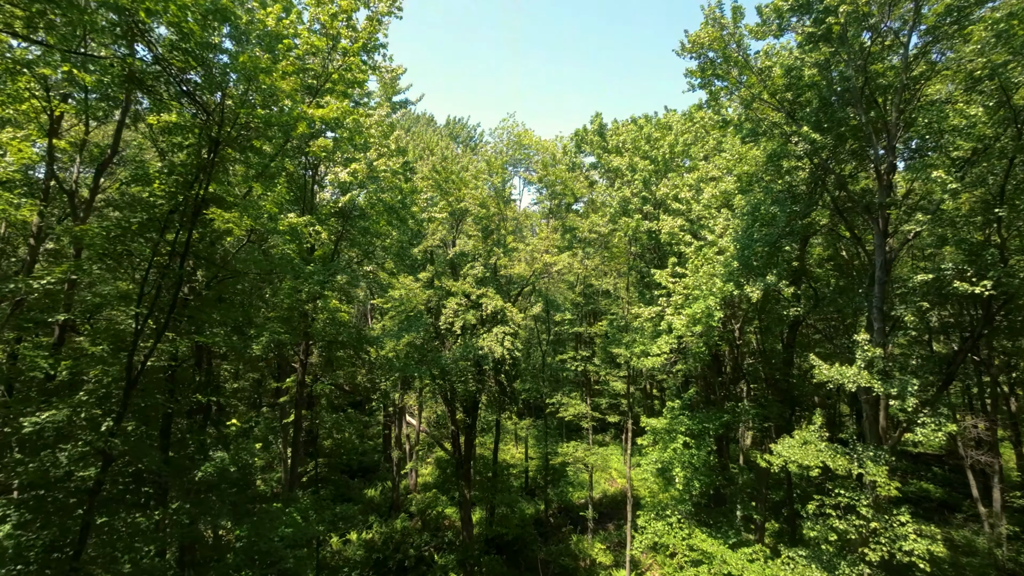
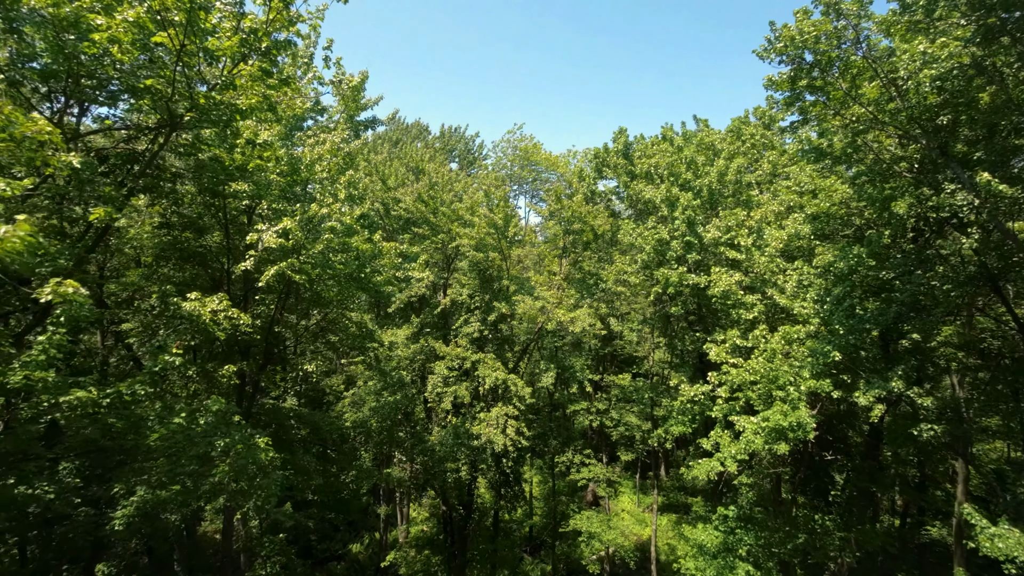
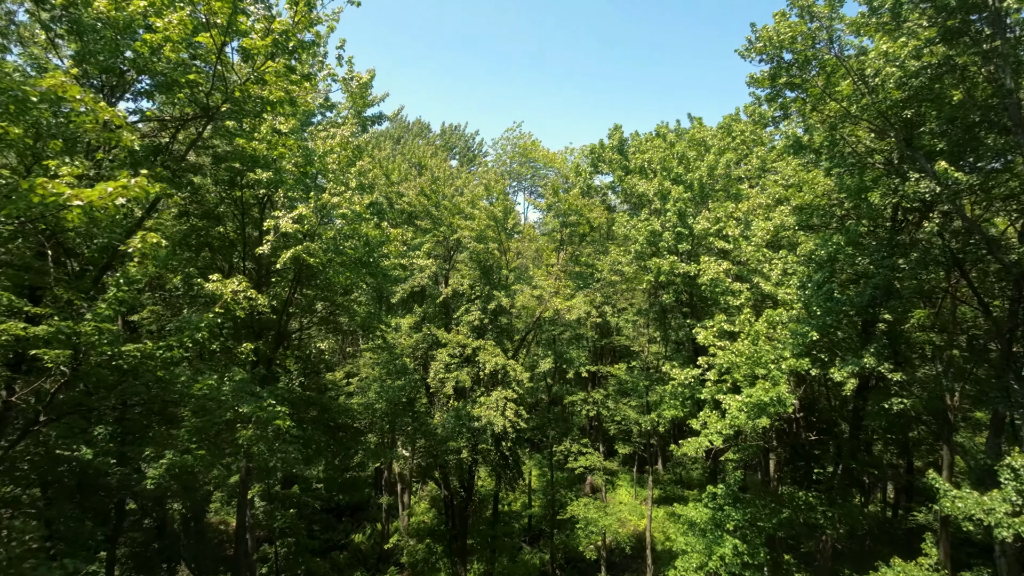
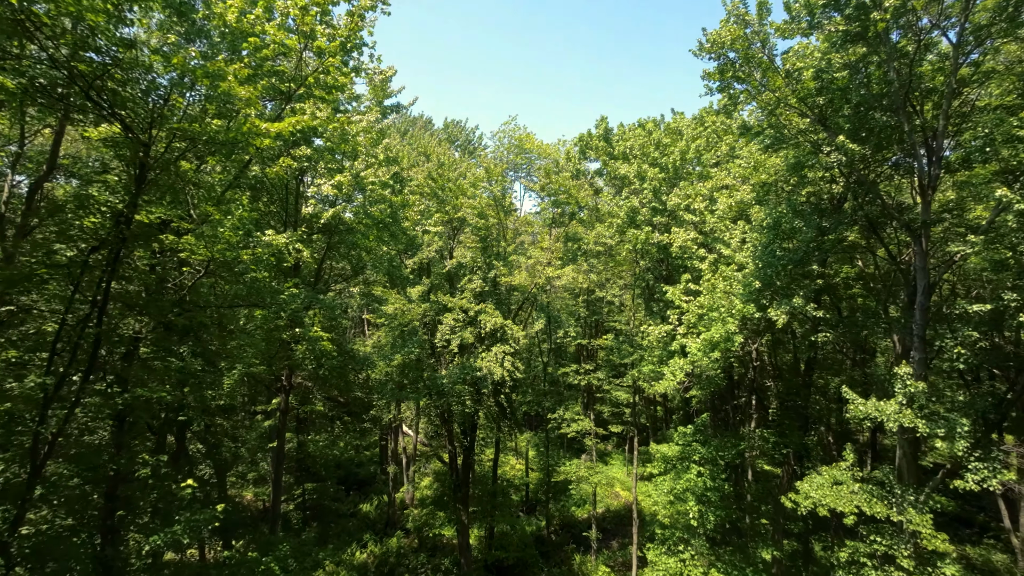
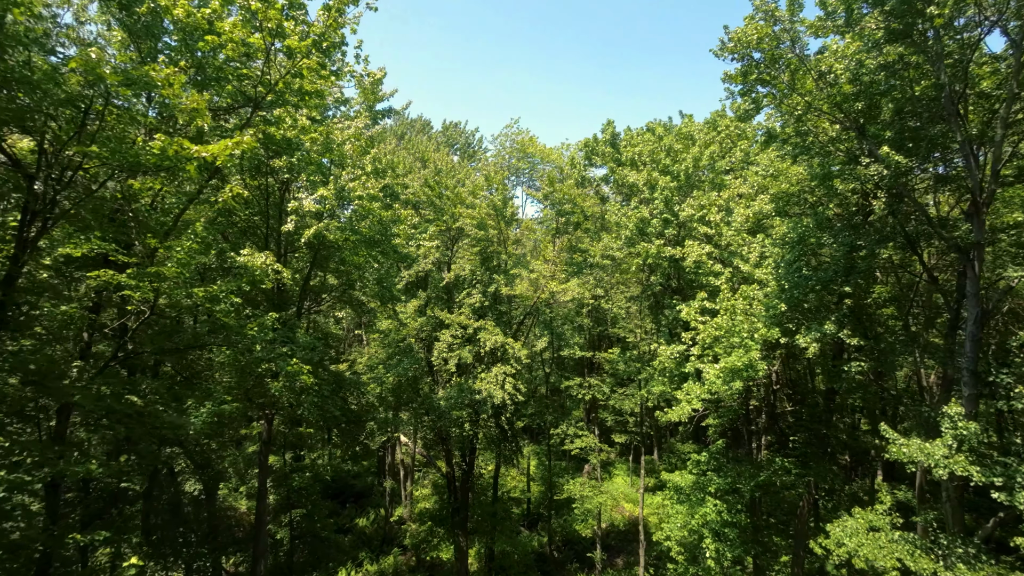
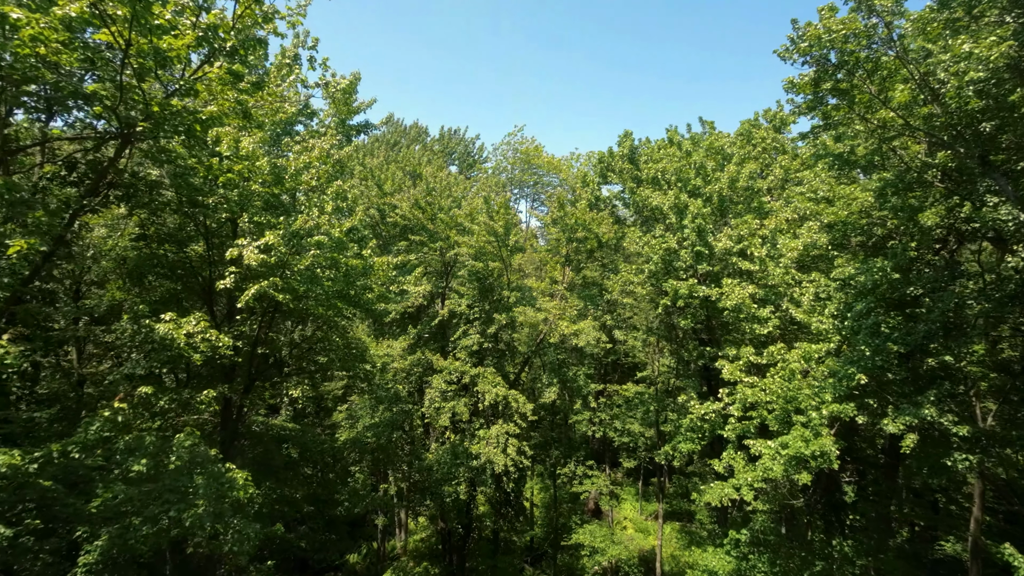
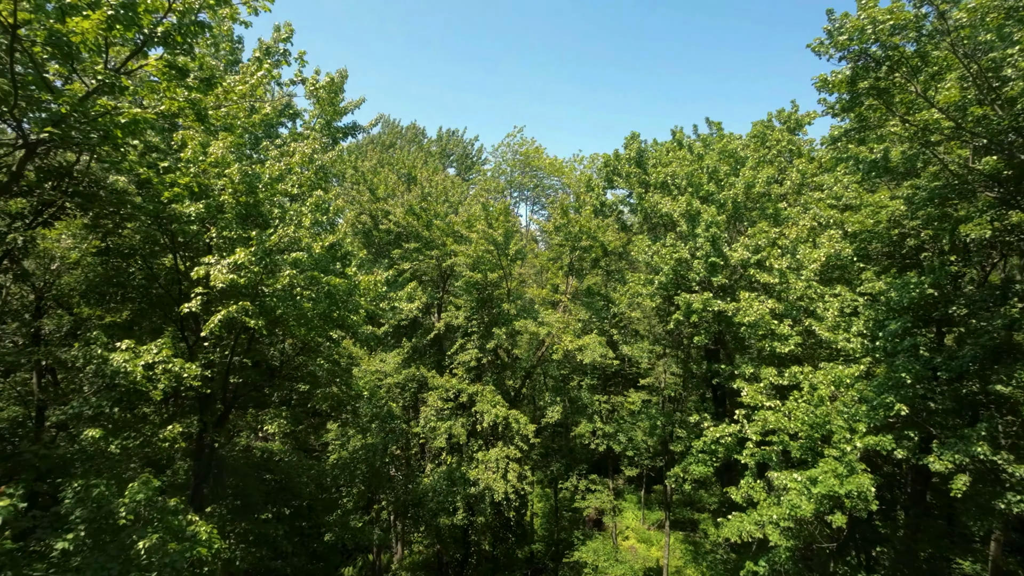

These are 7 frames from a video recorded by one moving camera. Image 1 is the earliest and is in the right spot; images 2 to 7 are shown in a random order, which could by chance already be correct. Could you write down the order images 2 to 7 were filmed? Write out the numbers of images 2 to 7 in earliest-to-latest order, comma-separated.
4, 5, 3, 2, 6, 7
